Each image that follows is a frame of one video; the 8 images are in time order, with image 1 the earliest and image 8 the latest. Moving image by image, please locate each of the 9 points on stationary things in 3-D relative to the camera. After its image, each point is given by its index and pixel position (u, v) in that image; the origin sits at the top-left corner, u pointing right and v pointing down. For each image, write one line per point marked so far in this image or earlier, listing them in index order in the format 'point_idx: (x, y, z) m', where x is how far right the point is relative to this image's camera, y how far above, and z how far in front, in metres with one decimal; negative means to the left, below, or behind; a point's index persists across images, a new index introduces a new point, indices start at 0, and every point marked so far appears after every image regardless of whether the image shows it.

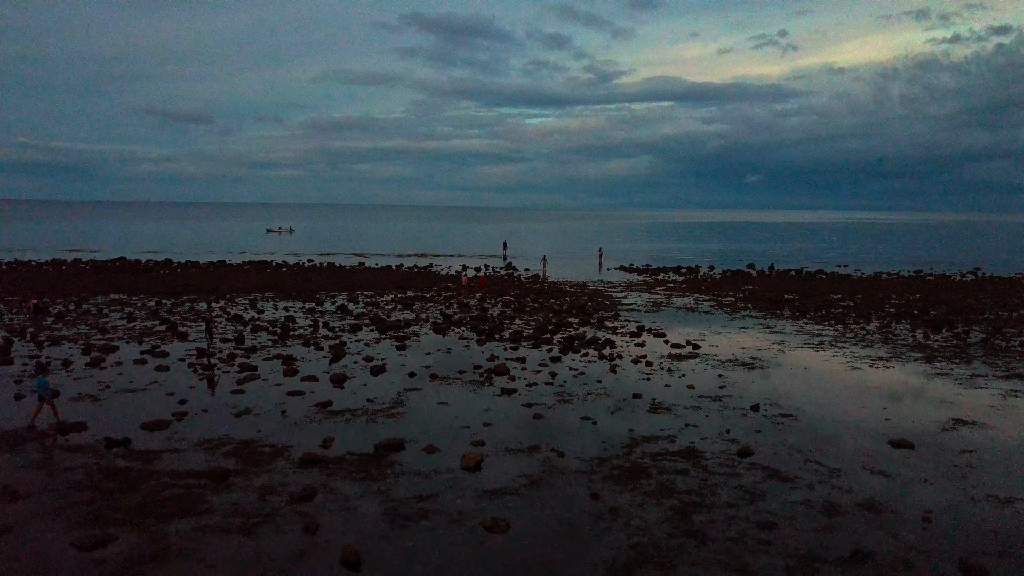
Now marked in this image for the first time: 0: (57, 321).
0: (-7.8, -0.5, +17.4) m
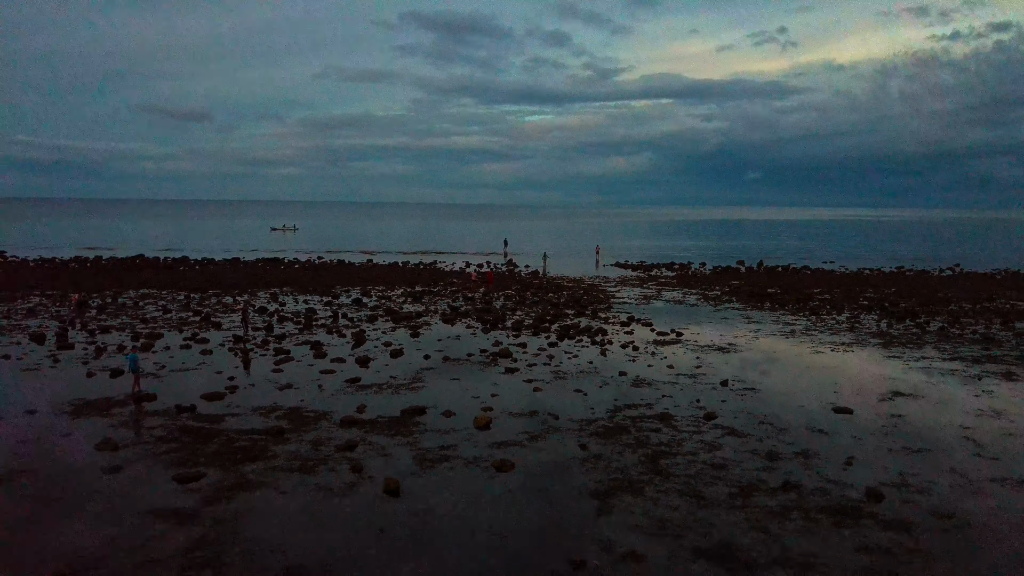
0: (-7.8, -0.4, +19.1) m
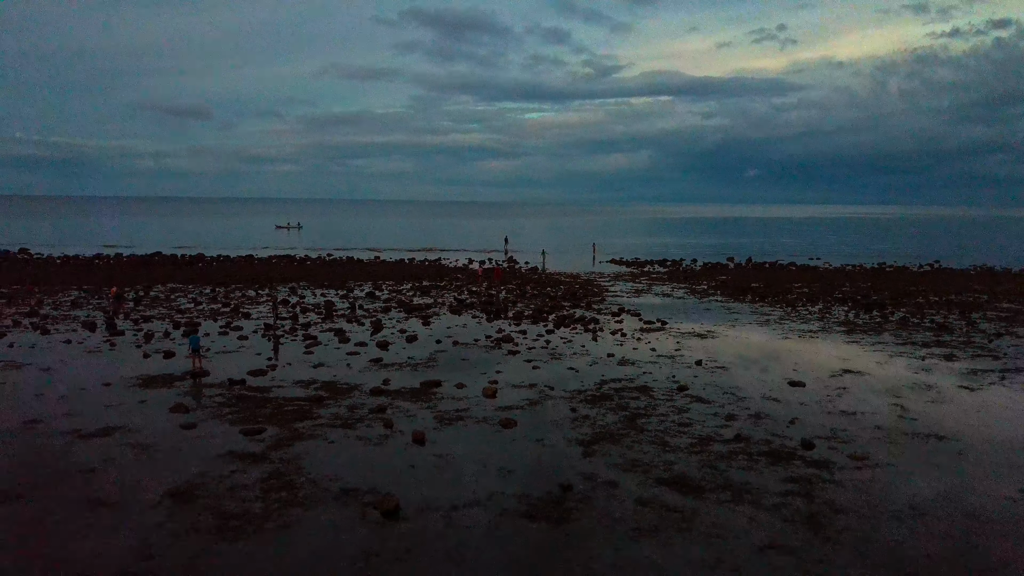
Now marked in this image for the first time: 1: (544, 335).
0: (-7.7, -0.3, +20.9) m
1: (+0.5, -0.8, +17.1) m
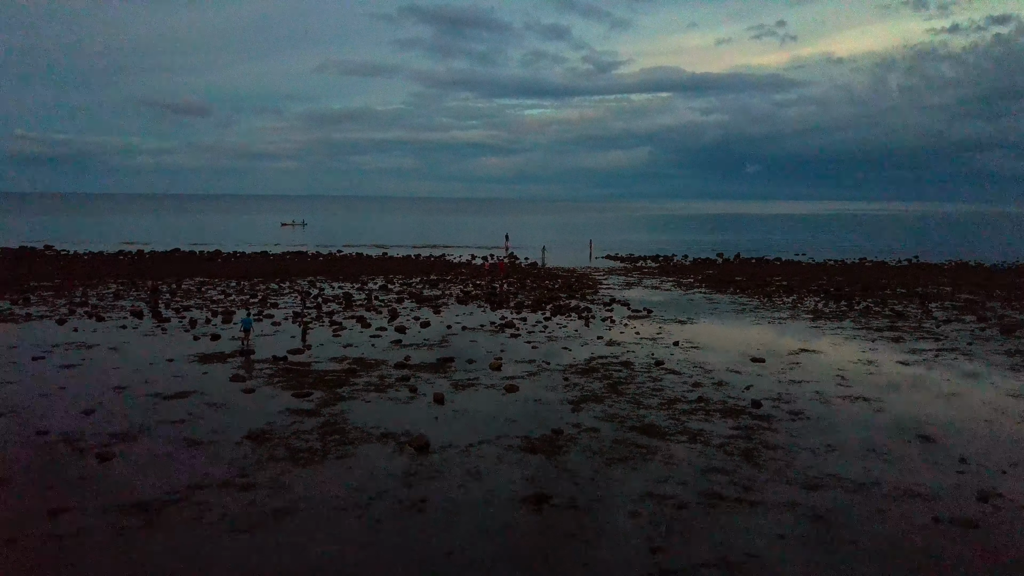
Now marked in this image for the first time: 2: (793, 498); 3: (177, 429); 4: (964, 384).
0: (-7.7, -0.1, +23.0) m
1: (+0.6, -0.6, +19.2) m
2: (+2.2, -1.6, +8.0) m
3: (-3.3, -1.4, +10.1) m
4: (+5.9, -1.2, +13.2) m
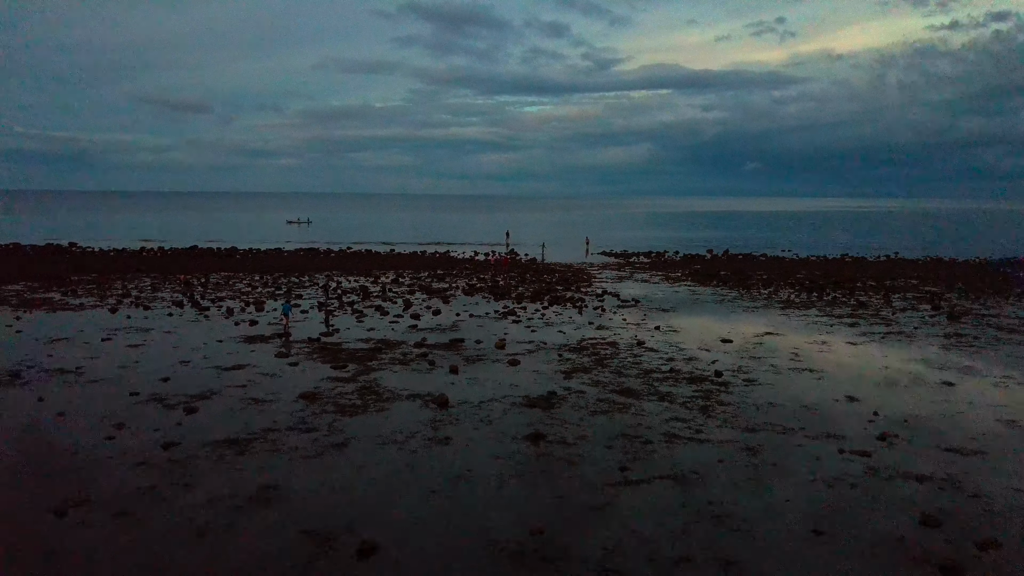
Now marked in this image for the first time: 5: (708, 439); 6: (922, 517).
0: (-7.7, 0.0, +25.3) m
1: (+0.6, -0.5, +21.5) m
2: (+2.3, -1.5, +10.3) m
3: (-3.3, -1.3, +12.4) m
4: (+5.9, -1.1, +15.5) m
5: (+2.0, -1.5, +10.2) m
6: (+3.1, -1.7, +7.6) m
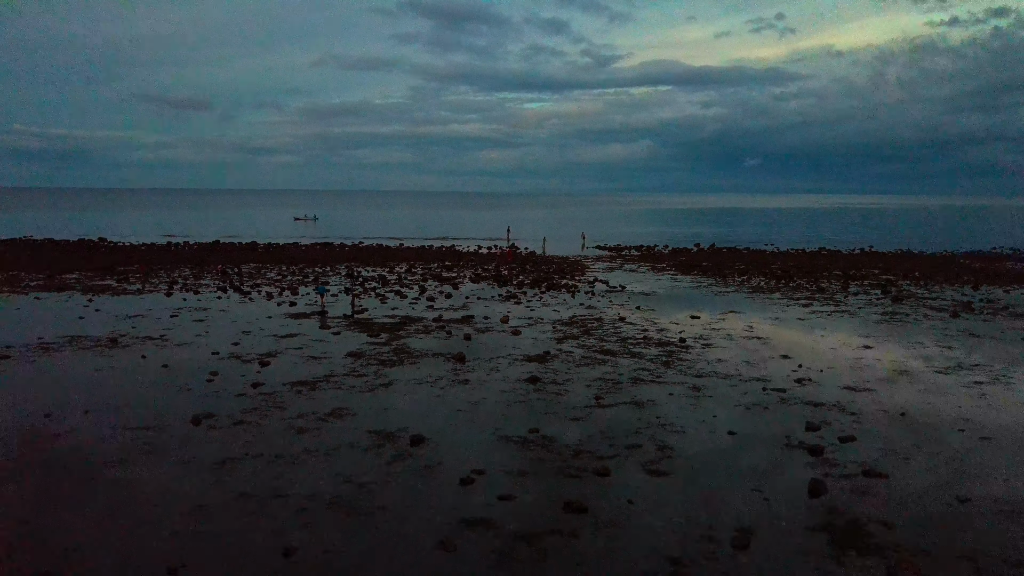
0: (-7.6, +0.3, +28.4) m
1: (+0.6, -0.2, +24.6) m
2: (+2.3, -1.2, +13.5) m
3: (-3.3, -1.0, +15.5) m
4: (+5.9, -0.8, +18.6) m
5: (+2.0, -1.2, +13.3) m
6: (+3.2, -1.4, +10.8) m
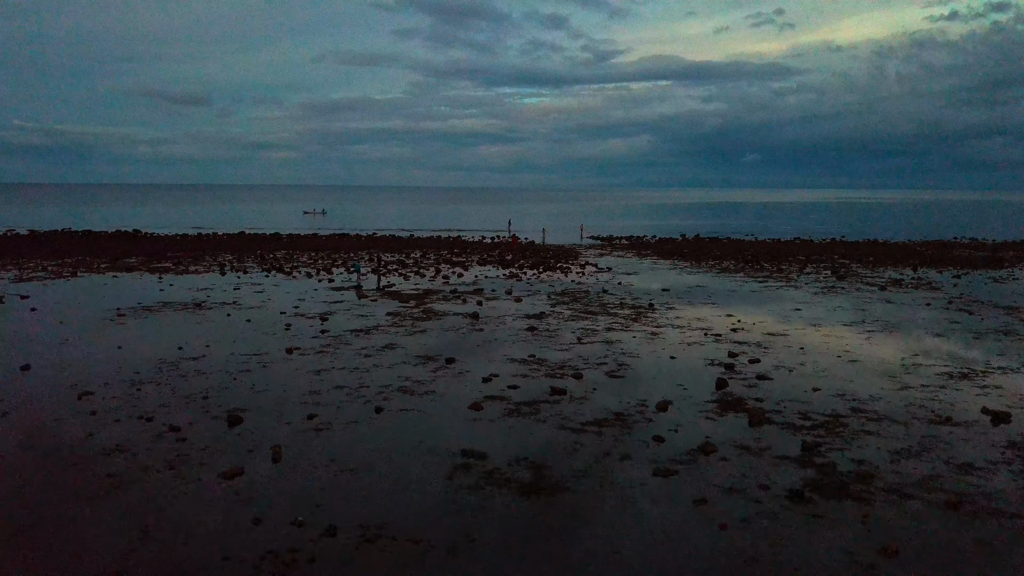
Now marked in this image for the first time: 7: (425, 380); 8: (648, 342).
0: (-7.6, +0.9, +32.6) m
1: (+0.7, +0.4, +28.8) m
2: (+2.4, -0.7, +17.6) m
3: (-3.2, -0.5, +19.7) m
4: (+6.0, -0.3, +22.8) m
5: (+2.1, -0.7, +17.5) m
6: (+3.2, -1.0, +15.0) m
7: (-1.1, -1.2, +12.7) m
8: (+2.2, -0.9, +16.1) m
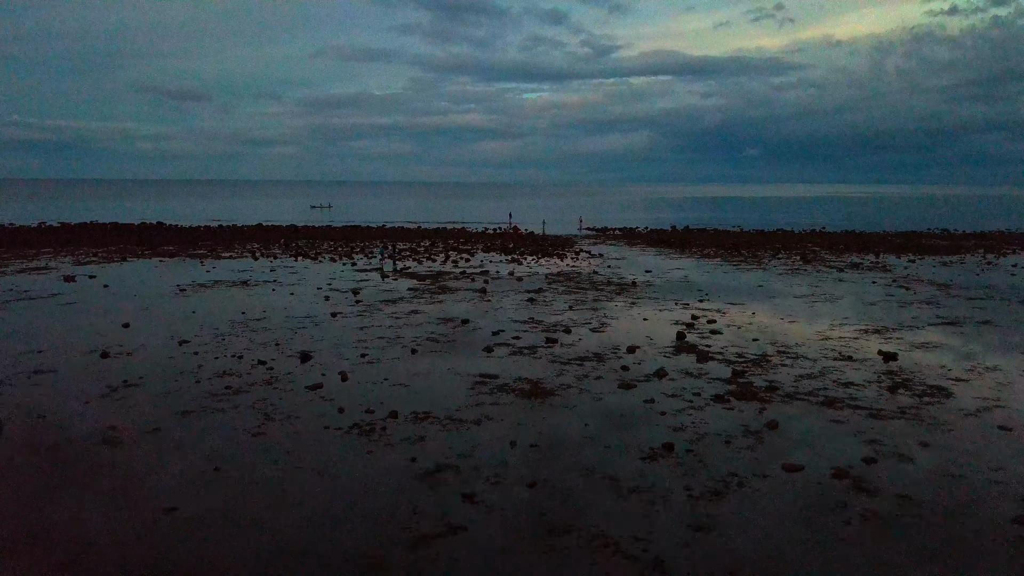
0: (-7.5, +1.4, +35.9) m
1: (+0.8, +0.9, +32.1) m
2: (+2.4, -0.3, +21.0) m
3: (-3.1, 0.0, +23.0) m
4: (+6.1, +0.2, +26.1) m
5: (+2.1, -0.3, +20.8) m
6: (+3.3, -0.5, +18.3) m
7: (-1.0, -0.7, +16.0) m
8: (+2.2, -0.4, +19.4) m
